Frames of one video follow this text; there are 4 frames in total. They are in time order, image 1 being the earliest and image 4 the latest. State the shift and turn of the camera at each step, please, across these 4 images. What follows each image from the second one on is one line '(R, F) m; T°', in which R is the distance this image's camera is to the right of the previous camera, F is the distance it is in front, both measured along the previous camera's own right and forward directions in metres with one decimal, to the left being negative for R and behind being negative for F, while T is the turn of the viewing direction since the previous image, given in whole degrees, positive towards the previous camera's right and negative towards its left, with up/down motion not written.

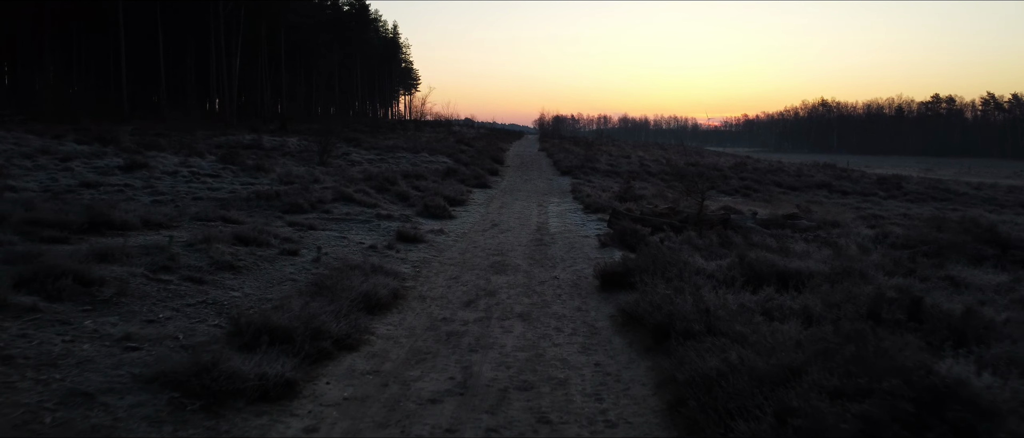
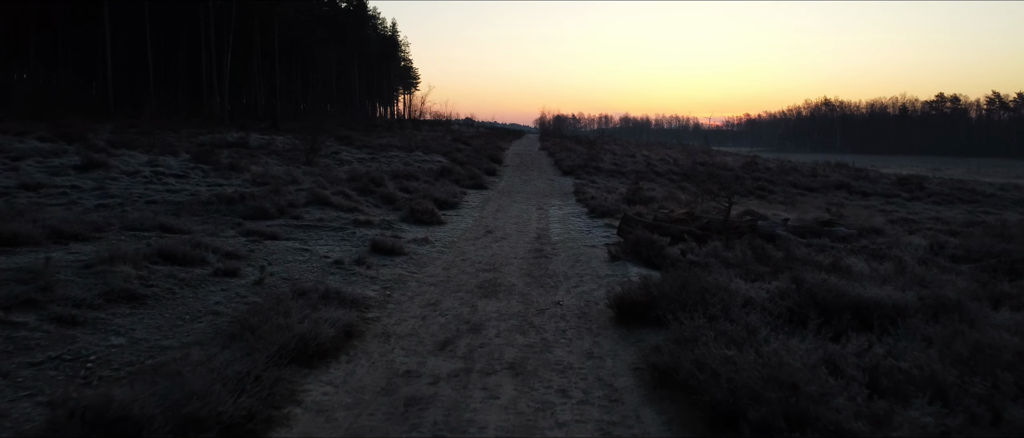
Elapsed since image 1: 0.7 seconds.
(+0.1, +2.0) m; 0°
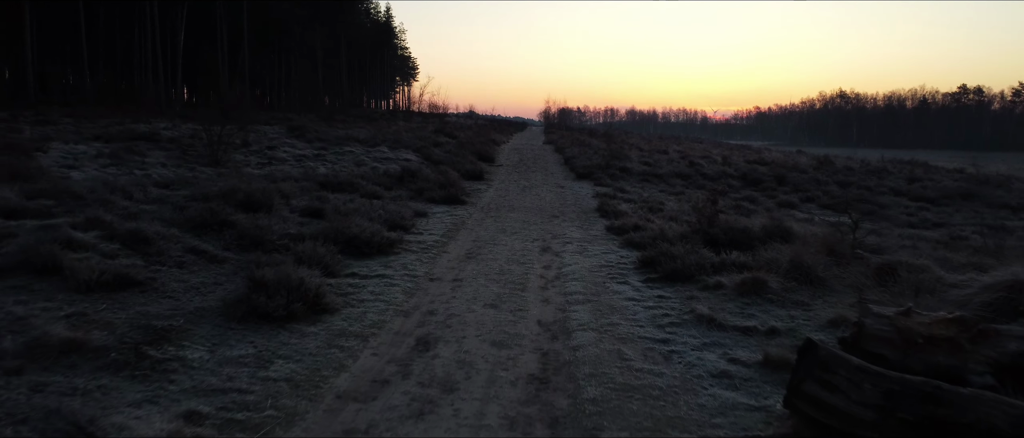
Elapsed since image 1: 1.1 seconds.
(+0.3, +9.0) m; 0°
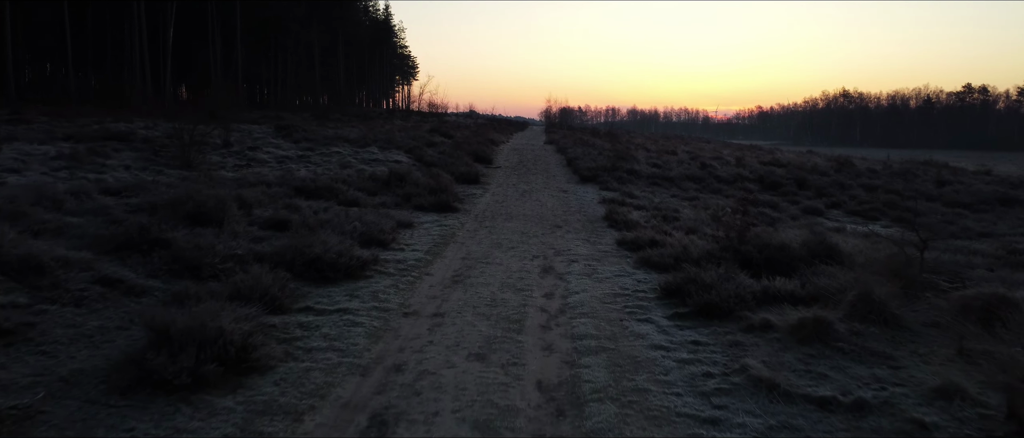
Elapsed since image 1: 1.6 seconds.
(+0.1, +1.8) m; 0°
